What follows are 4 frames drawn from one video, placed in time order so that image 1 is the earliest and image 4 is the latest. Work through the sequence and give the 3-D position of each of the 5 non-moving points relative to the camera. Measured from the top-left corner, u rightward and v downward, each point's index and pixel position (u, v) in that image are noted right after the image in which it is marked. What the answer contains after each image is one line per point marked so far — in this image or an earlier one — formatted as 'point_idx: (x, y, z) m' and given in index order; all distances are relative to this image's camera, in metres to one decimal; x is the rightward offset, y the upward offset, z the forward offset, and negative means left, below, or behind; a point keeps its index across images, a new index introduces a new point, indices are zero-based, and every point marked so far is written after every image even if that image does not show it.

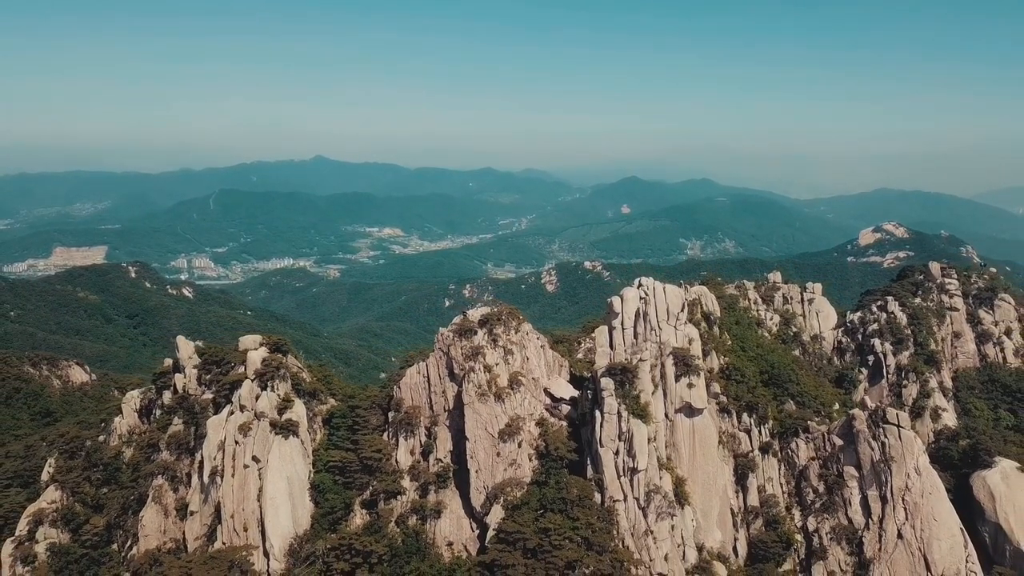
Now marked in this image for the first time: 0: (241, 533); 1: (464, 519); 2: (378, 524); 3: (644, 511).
0: (-8.1, -7.3, +19.5) m
1: (-1.5, -7.1, +19.9) m
2: (-4.1, -7.1, +19.7) m
3: (+3.9, -6.5, +19.1) m
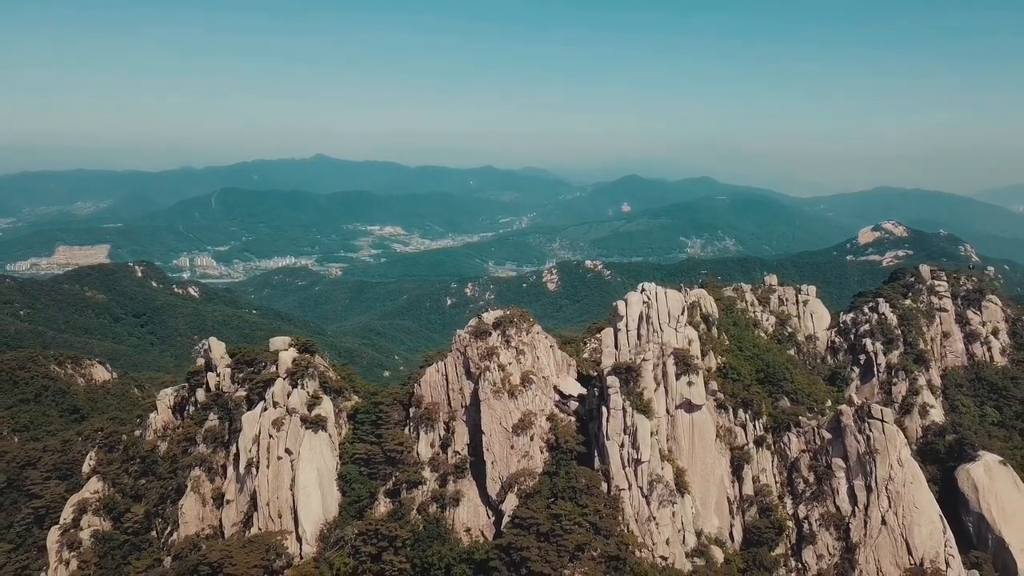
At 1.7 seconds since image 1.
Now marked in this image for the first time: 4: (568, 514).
0: (-7.7, -7.5, +21.1) m
1: (-1.0, -7.2, +21.5) m
2: (-3.6, -7.3, +21.3) m
3: (+4.3, -6.7, +20.7) m
4: (+1.7, -6.8, +19.5) m
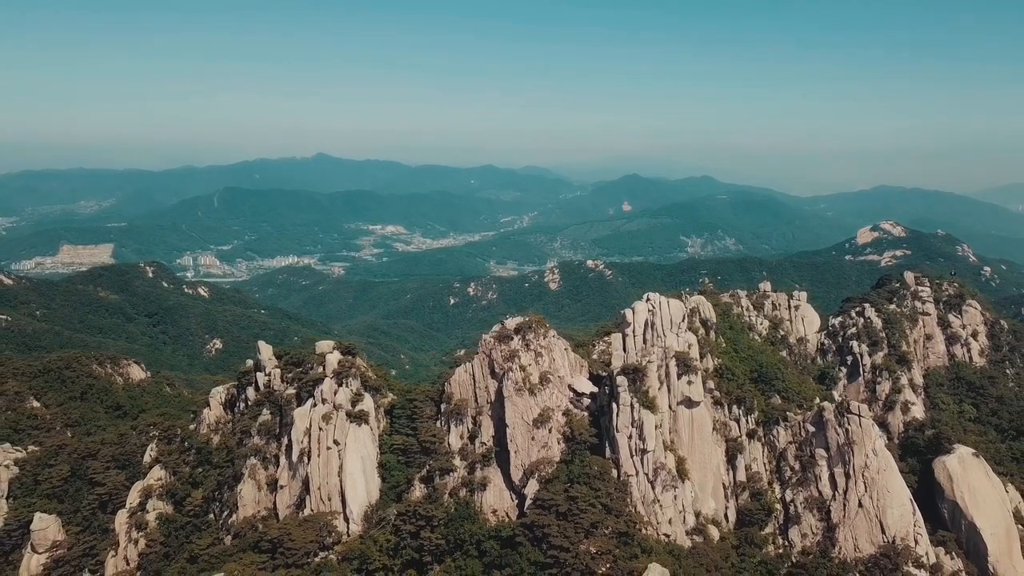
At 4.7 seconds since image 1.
0: (-6.9, -7.9, +23.9) m
1: (-0.3, -7.6, +24.3) m
2: (-2.9, -7.7, +24.1) m
3: (+5.1, -7.1, +23.5) m
4: (+2.5, -7.2, +22.4) m
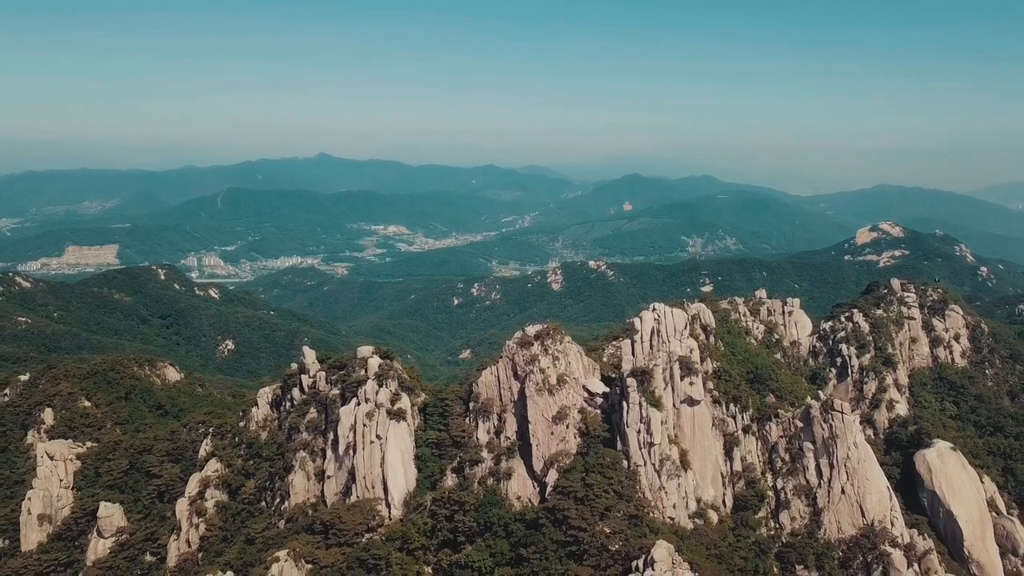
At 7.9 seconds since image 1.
0: (-6.0, -8.4, +27.0) m
1: (+0.7, -8.1, +27.4) m
2: (-2.0, -8.2, +27.2) m
3: (+6.0, -7.6, +26.6) m
4: (+3.4, -7.7, +25.5) m
